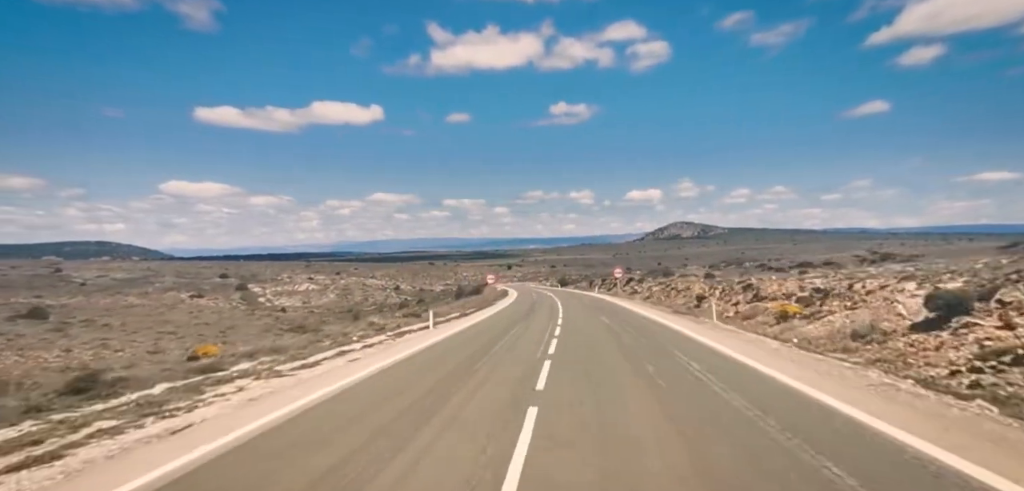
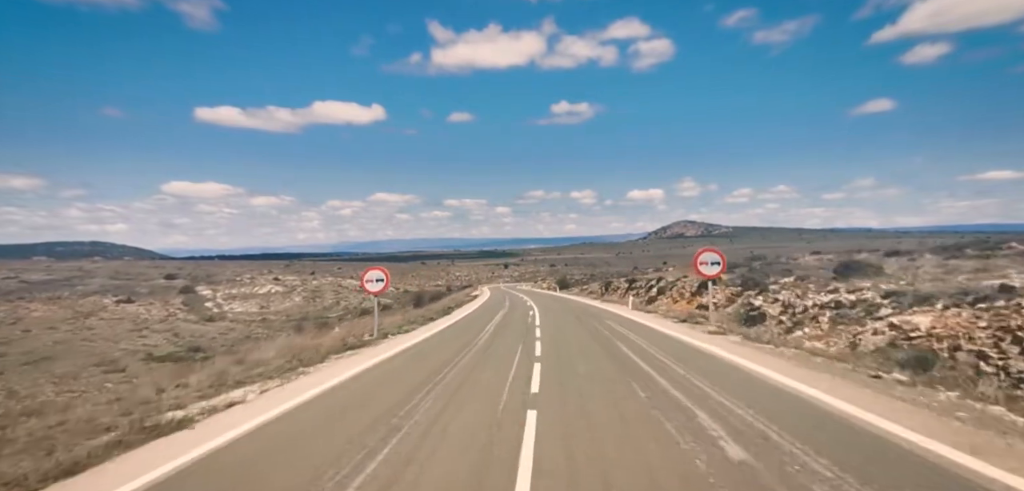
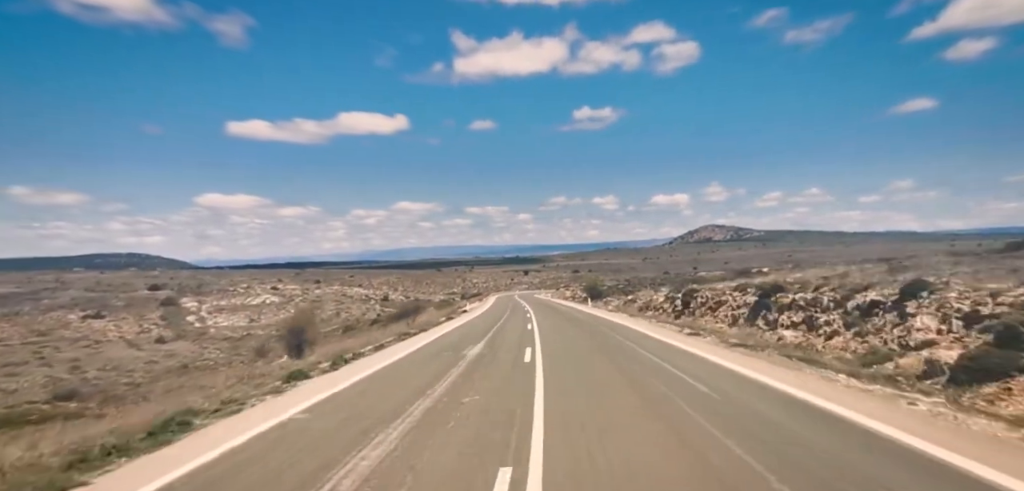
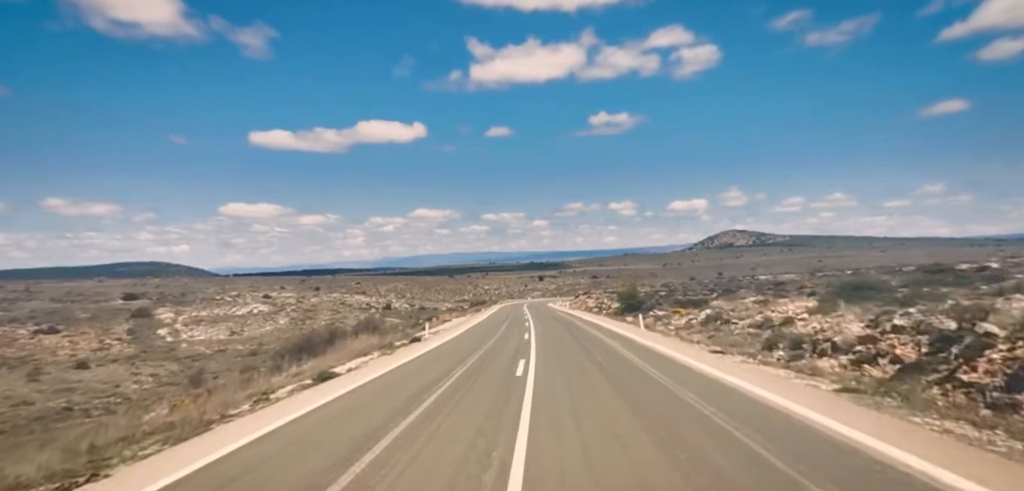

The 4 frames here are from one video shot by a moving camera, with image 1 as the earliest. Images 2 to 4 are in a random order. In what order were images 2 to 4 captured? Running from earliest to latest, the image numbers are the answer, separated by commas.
2, 3, 4
